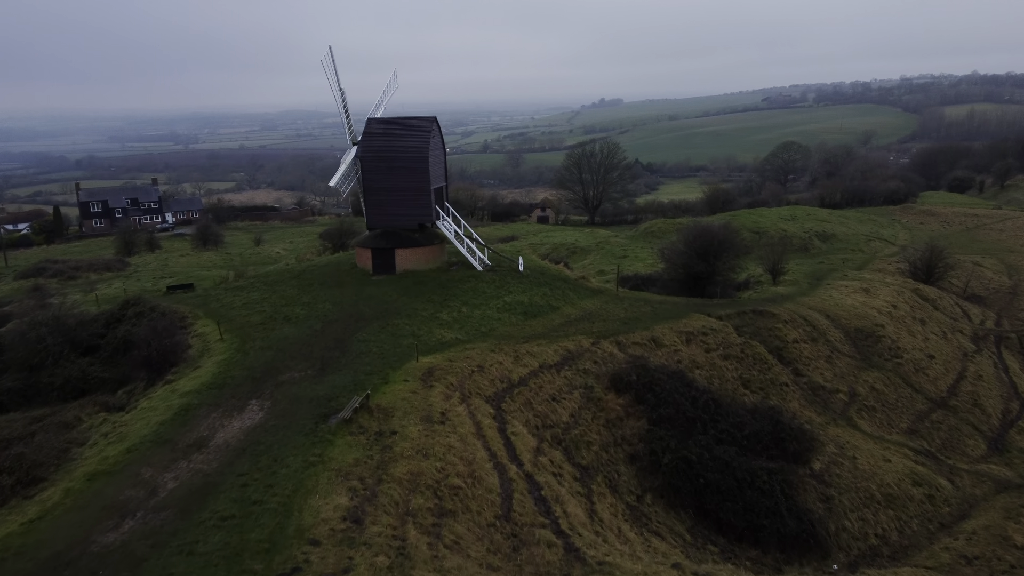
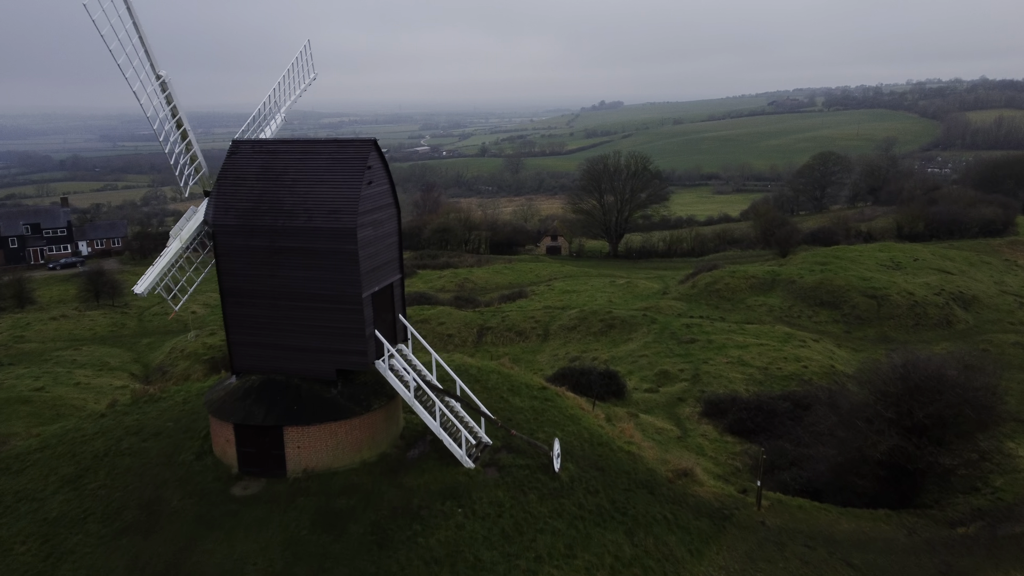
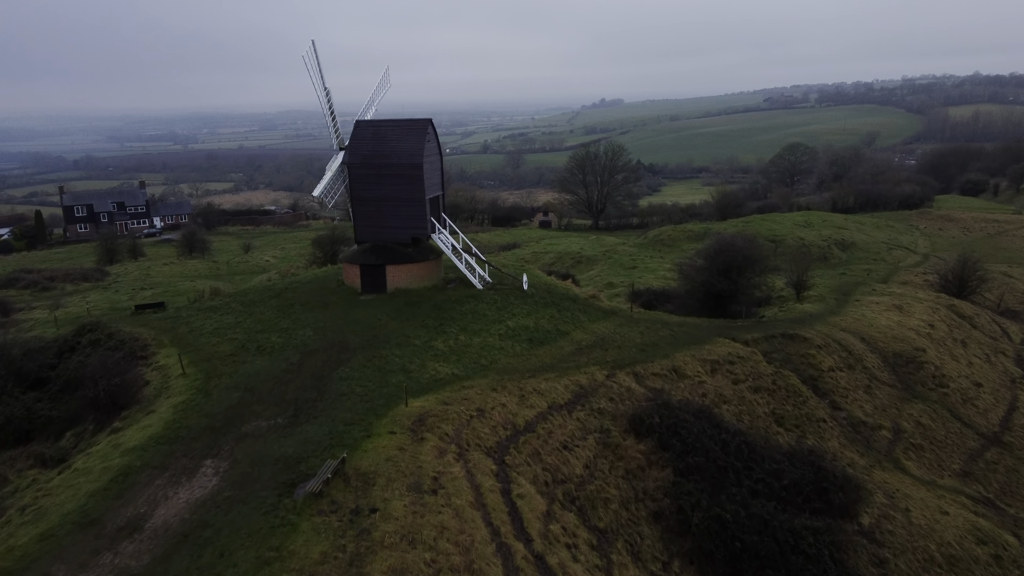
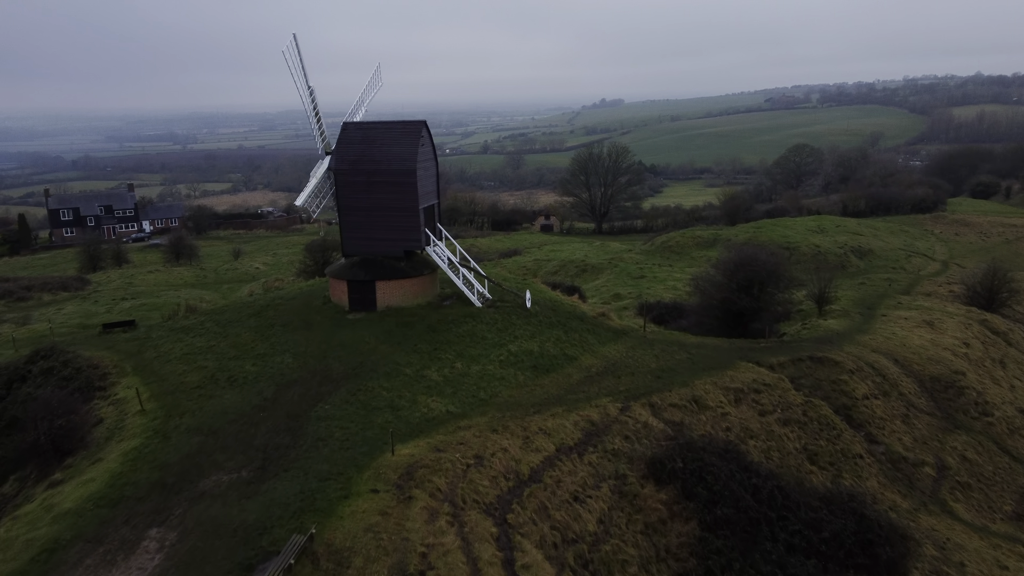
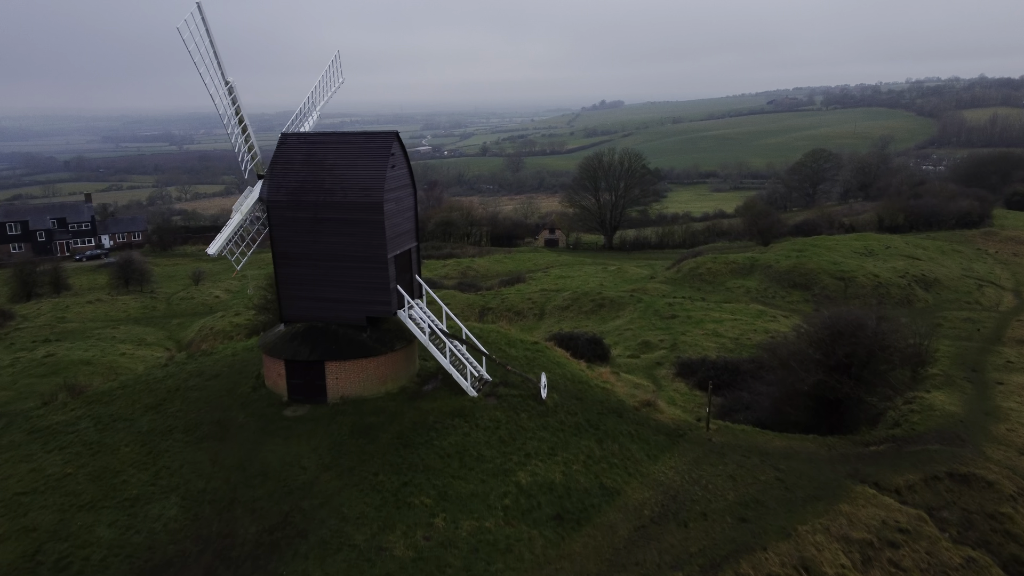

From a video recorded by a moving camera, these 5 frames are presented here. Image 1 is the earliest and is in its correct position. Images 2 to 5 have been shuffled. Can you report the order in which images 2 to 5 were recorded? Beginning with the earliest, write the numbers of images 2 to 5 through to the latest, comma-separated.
3, 4, 5, 2
